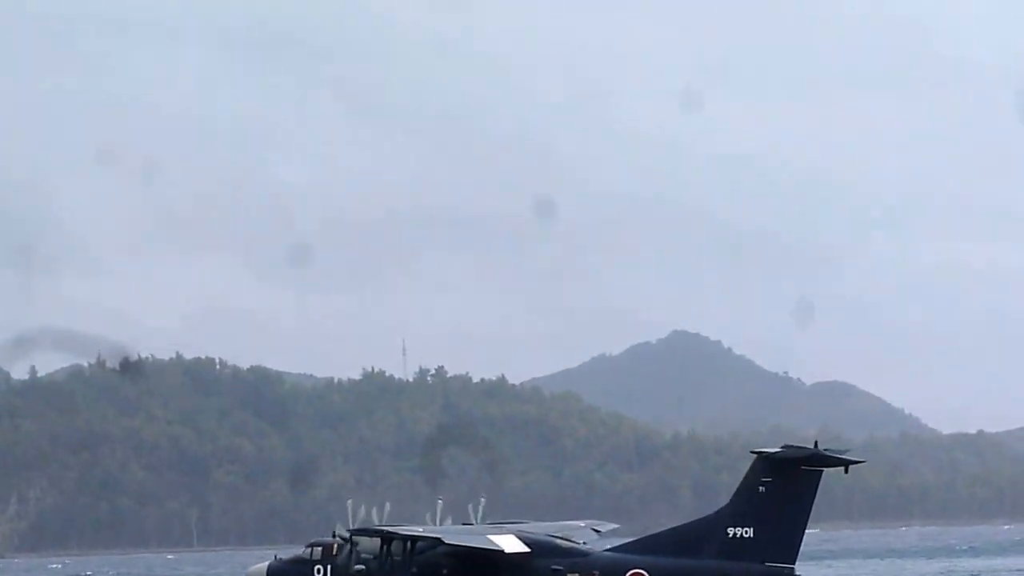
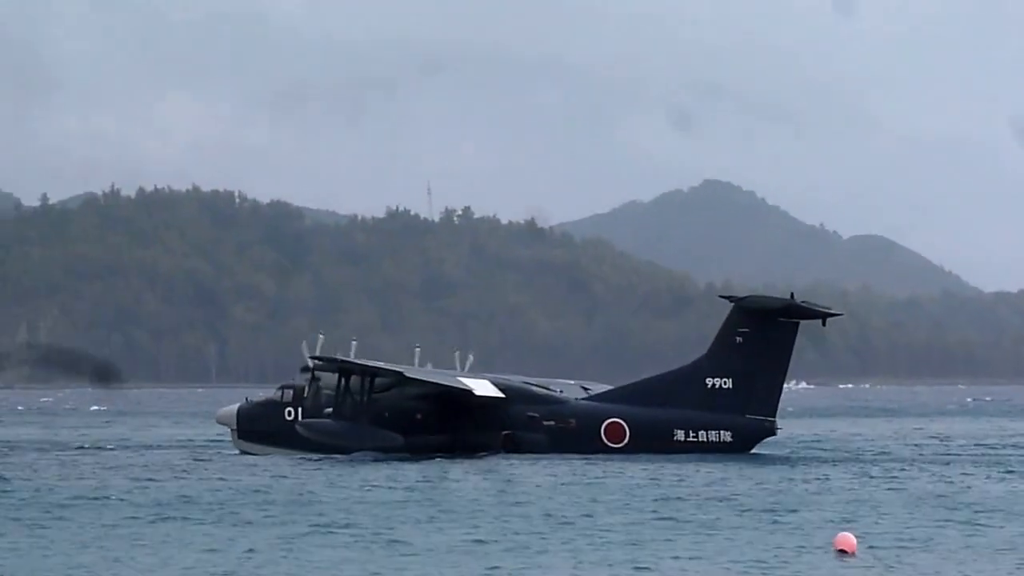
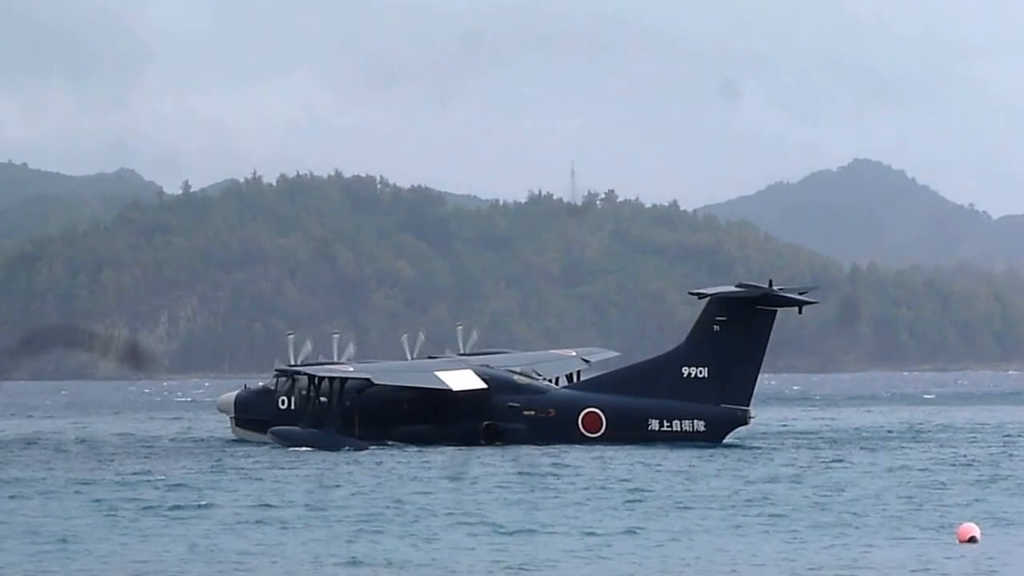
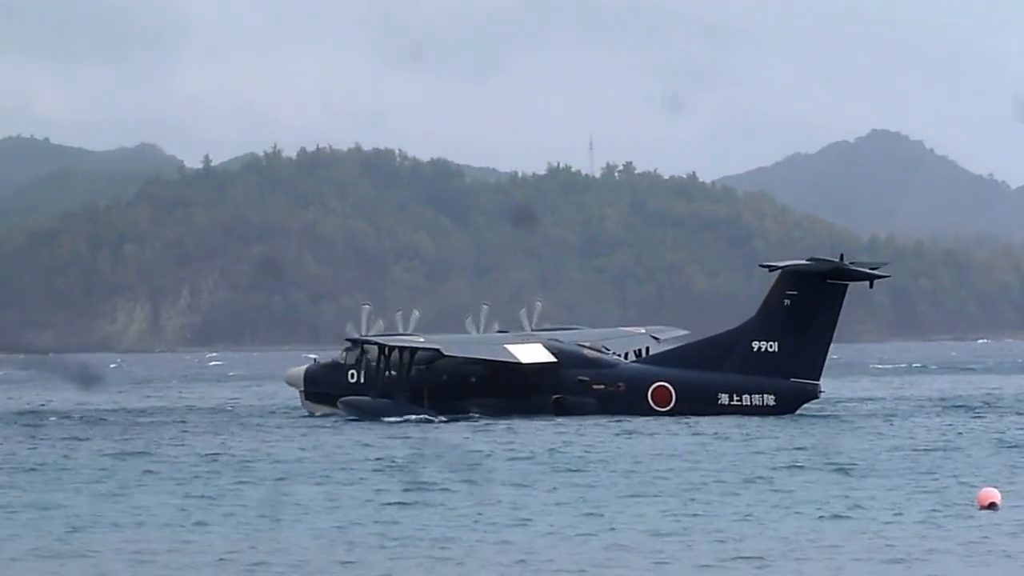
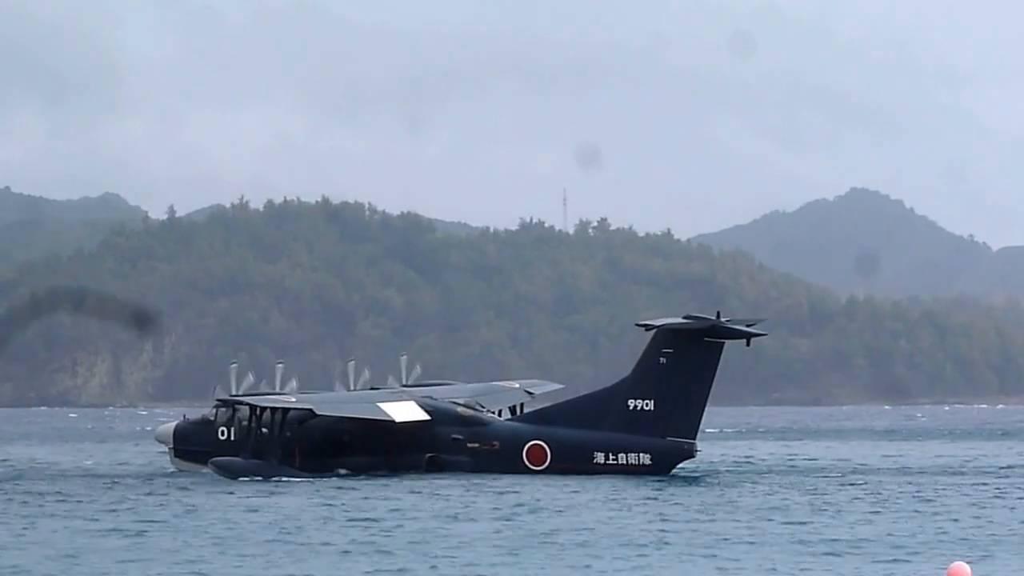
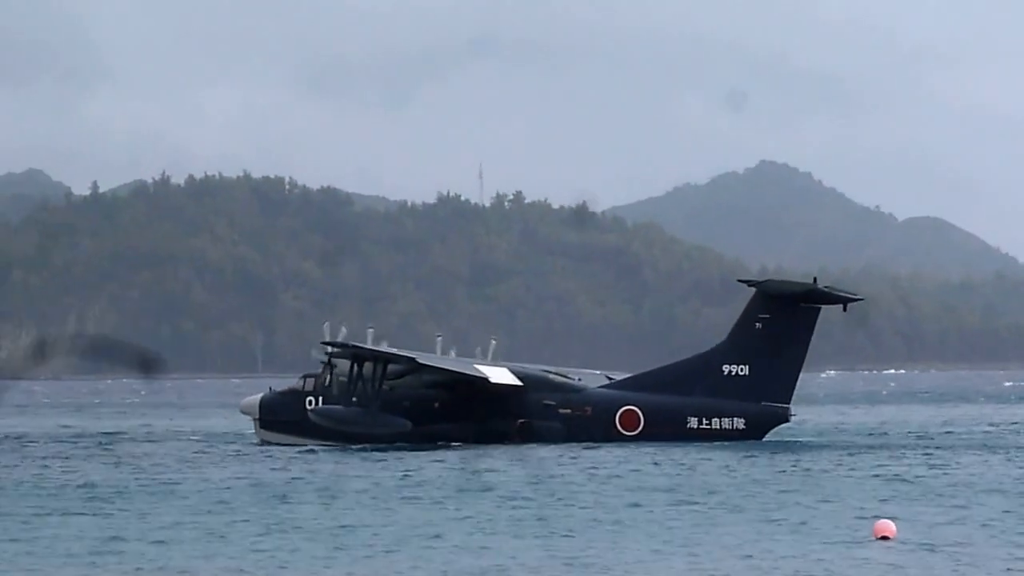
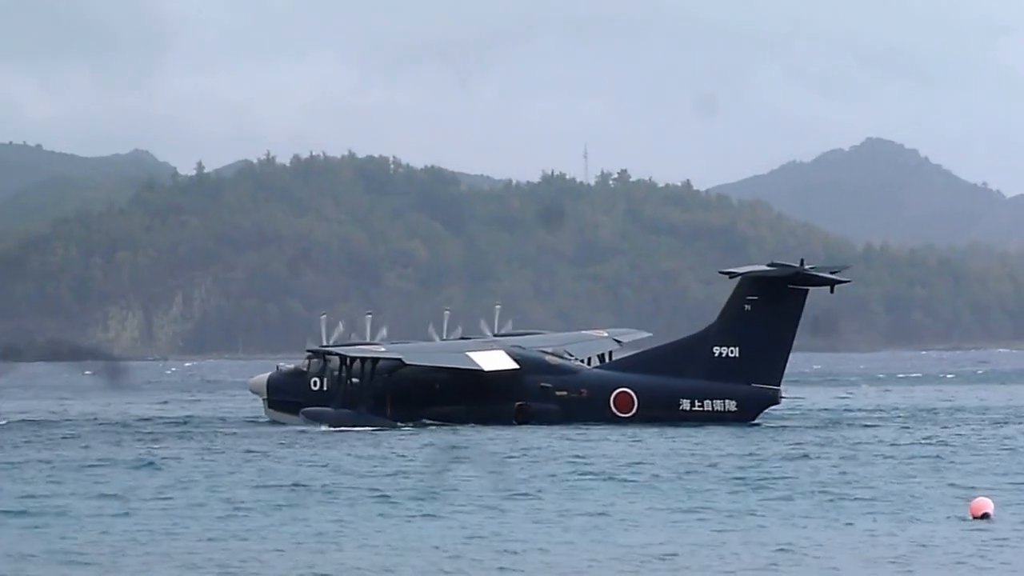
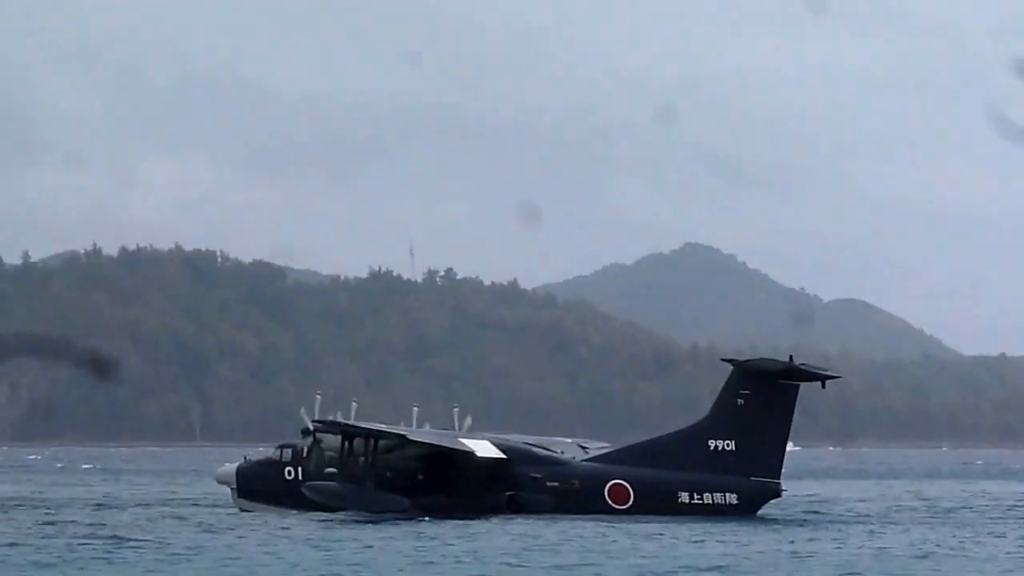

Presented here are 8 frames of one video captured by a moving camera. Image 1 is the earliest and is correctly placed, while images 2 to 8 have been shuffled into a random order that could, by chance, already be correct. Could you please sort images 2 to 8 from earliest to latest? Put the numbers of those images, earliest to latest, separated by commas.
8, 2, 6, 4, 7, 3, 5
